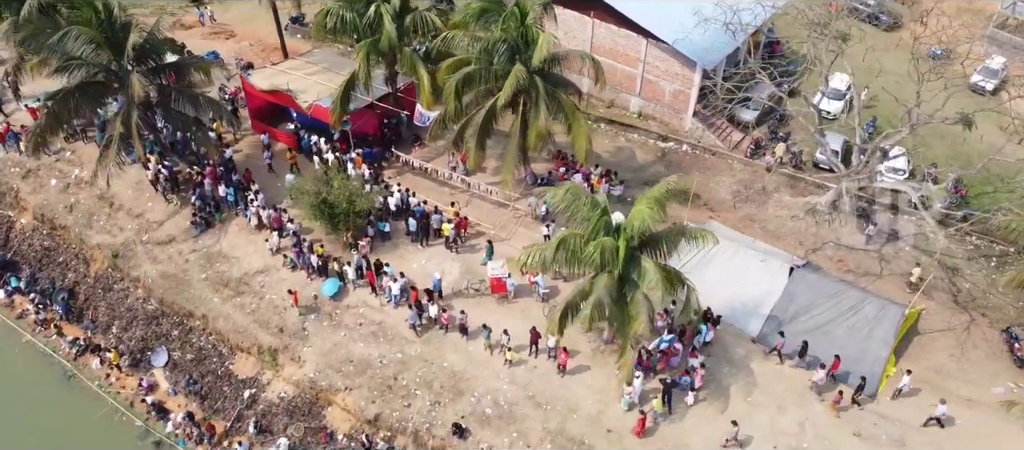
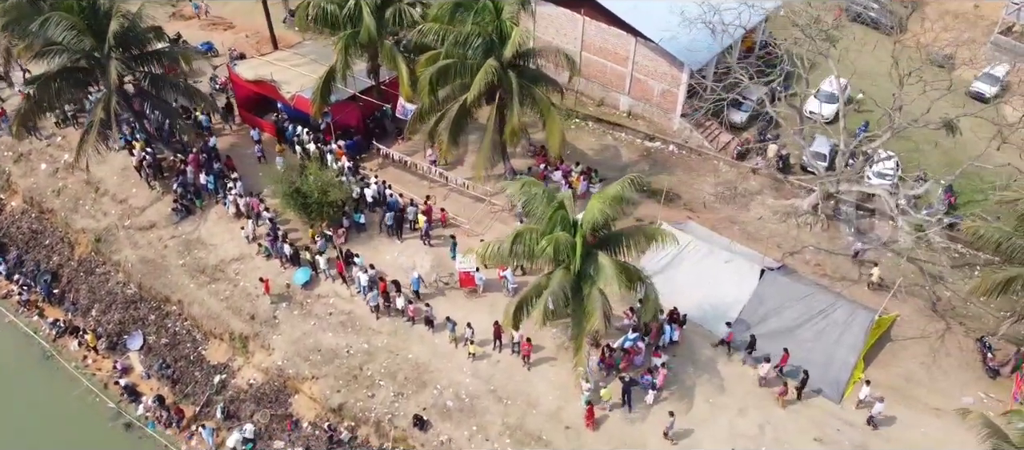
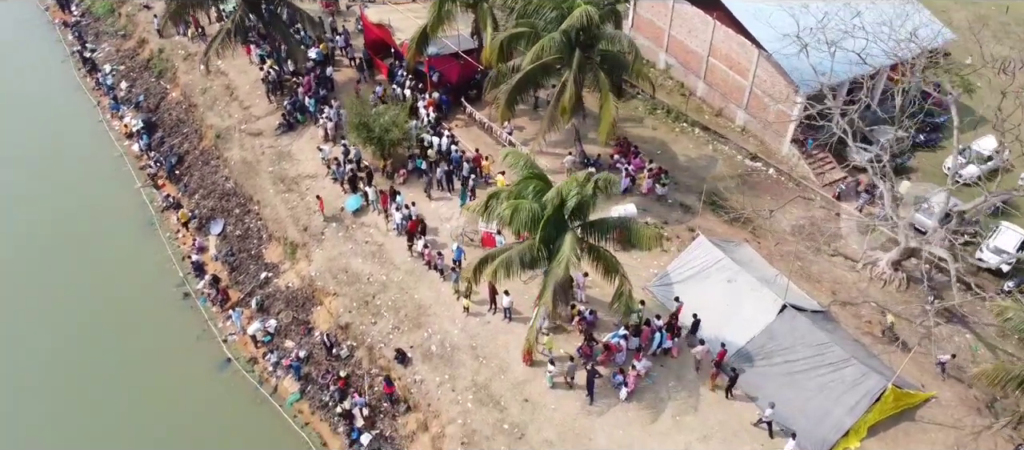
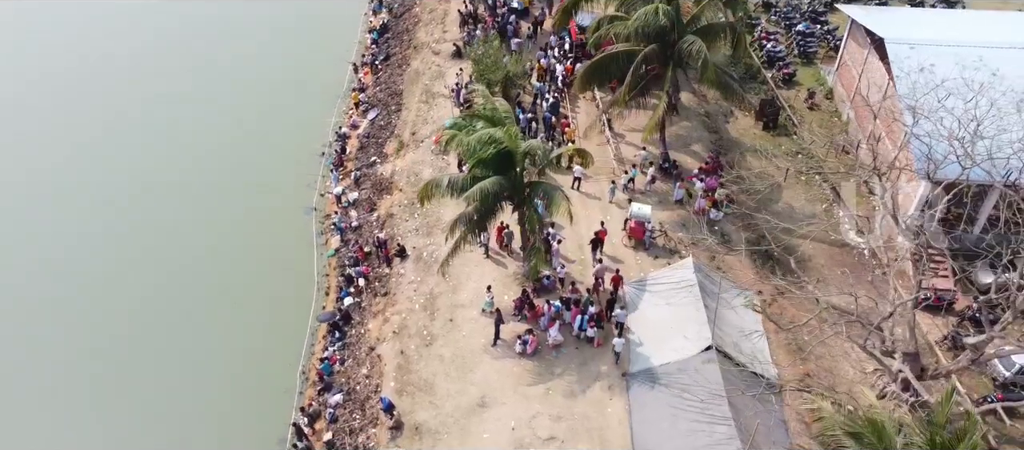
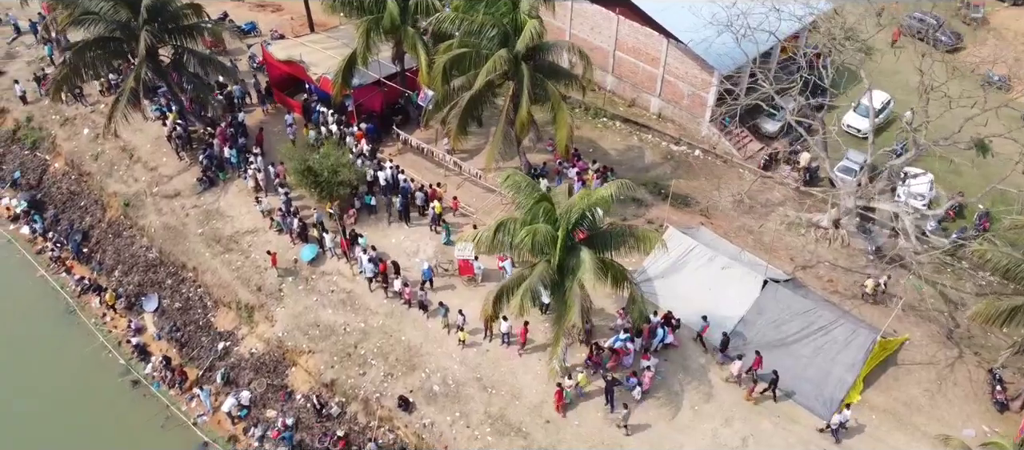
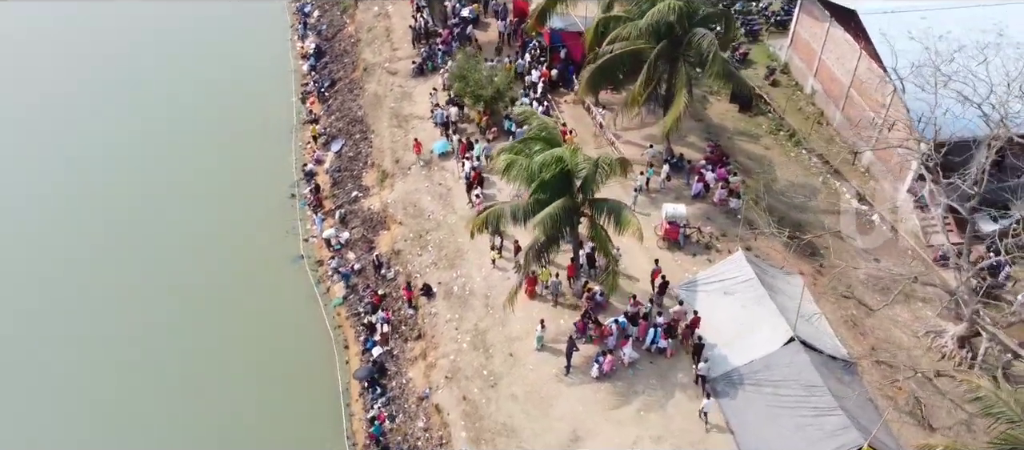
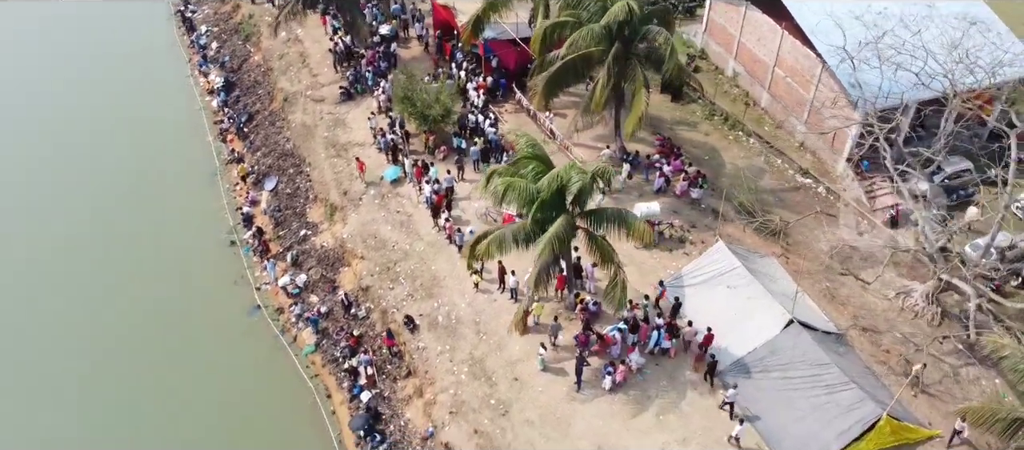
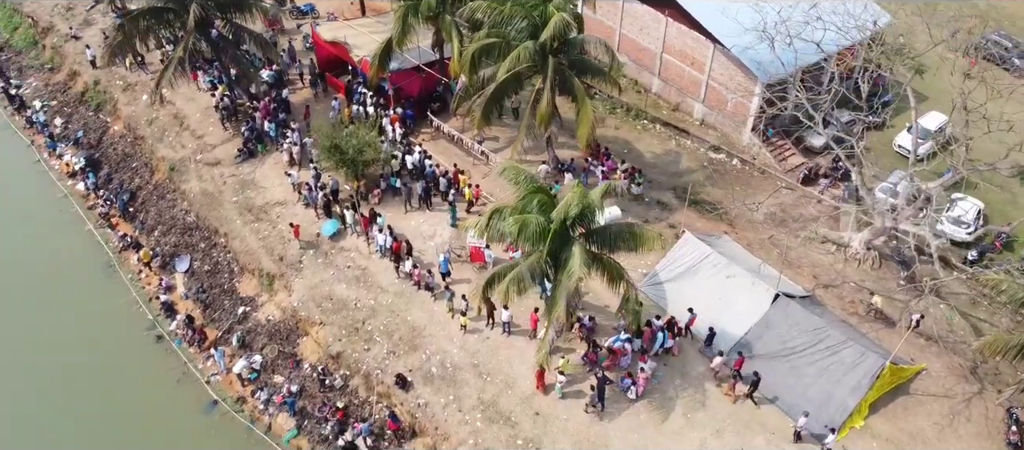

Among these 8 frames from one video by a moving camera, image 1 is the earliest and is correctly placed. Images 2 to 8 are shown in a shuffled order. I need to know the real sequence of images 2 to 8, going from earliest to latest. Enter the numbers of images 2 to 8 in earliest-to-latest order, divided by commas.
2, 5, 8, 3, 7, 6, 4
